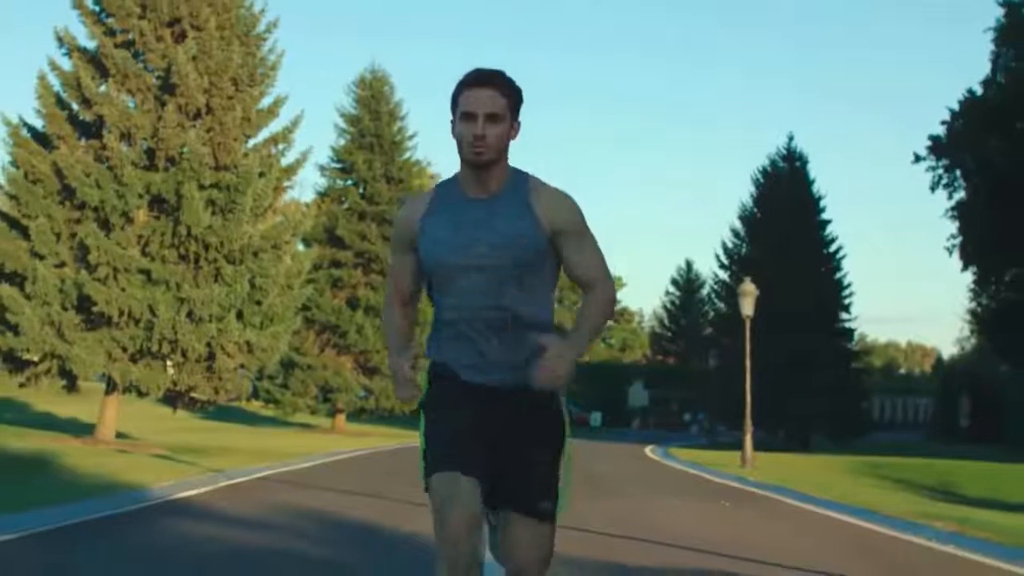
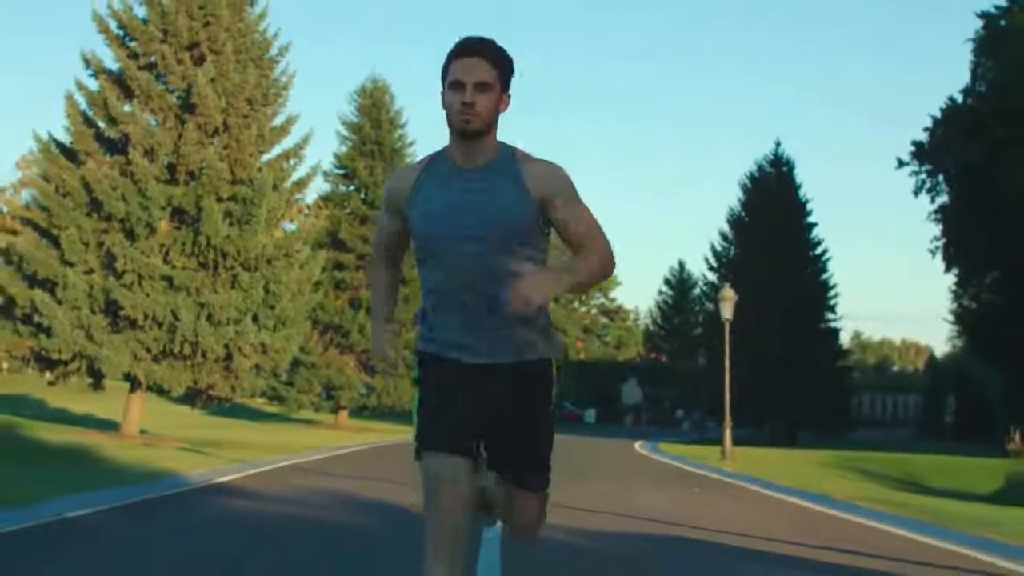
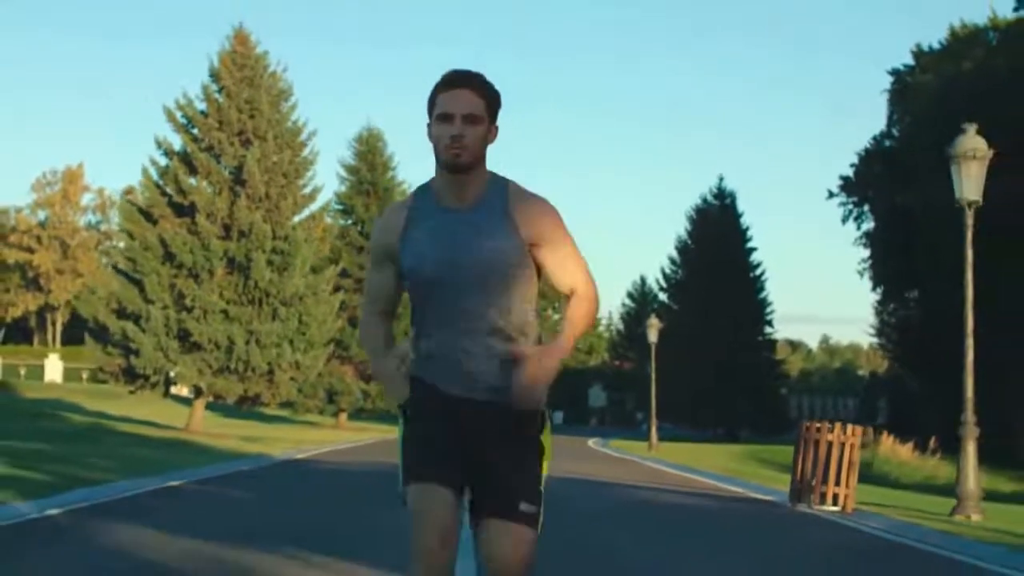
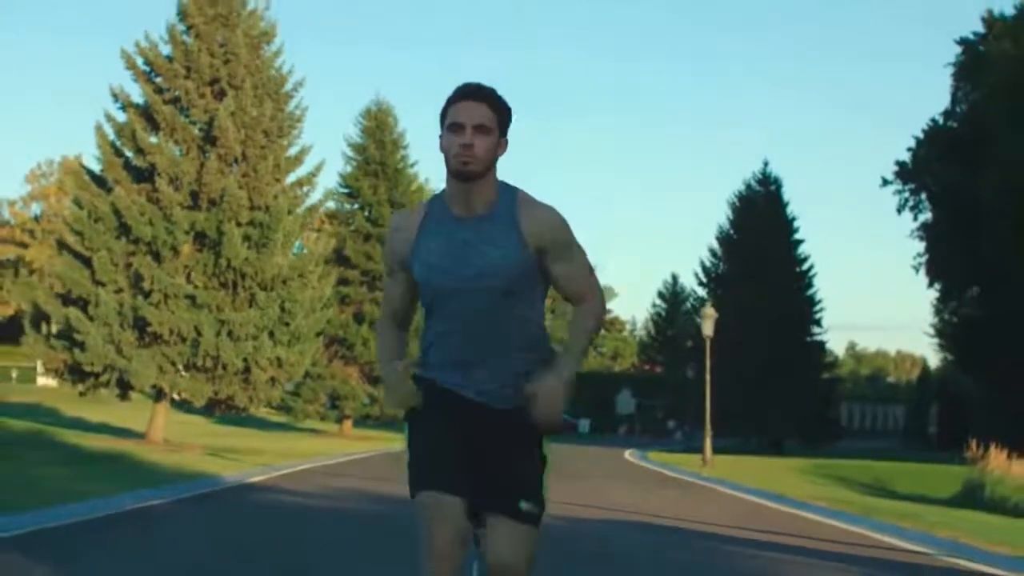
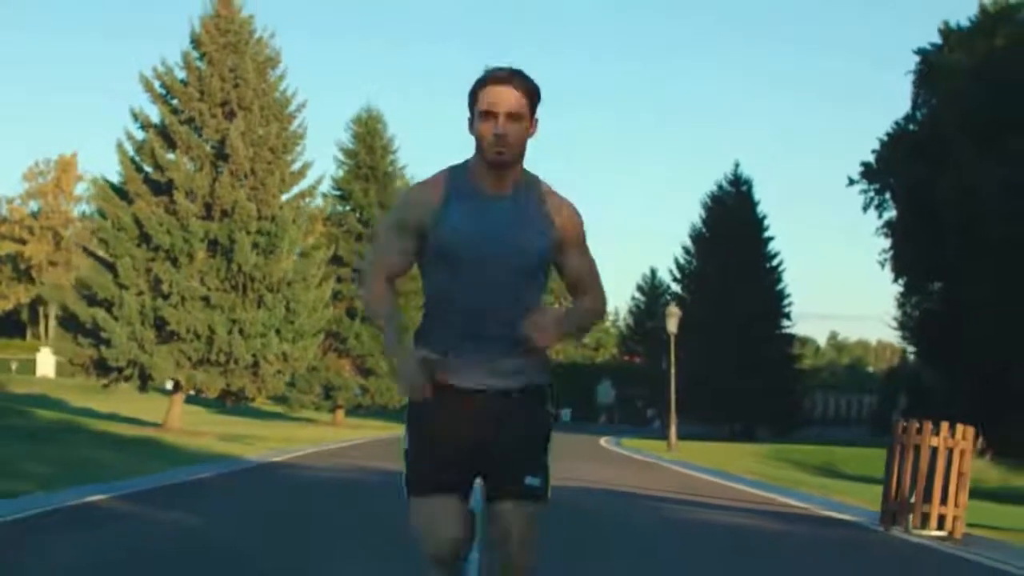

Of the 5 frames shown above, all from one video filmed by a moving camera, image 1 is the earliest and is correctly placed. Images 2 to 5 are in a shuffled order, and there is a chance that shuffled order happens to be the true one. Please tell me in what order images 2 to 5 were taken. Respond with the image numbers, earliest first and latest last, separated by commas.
2, 4, 5, 3
